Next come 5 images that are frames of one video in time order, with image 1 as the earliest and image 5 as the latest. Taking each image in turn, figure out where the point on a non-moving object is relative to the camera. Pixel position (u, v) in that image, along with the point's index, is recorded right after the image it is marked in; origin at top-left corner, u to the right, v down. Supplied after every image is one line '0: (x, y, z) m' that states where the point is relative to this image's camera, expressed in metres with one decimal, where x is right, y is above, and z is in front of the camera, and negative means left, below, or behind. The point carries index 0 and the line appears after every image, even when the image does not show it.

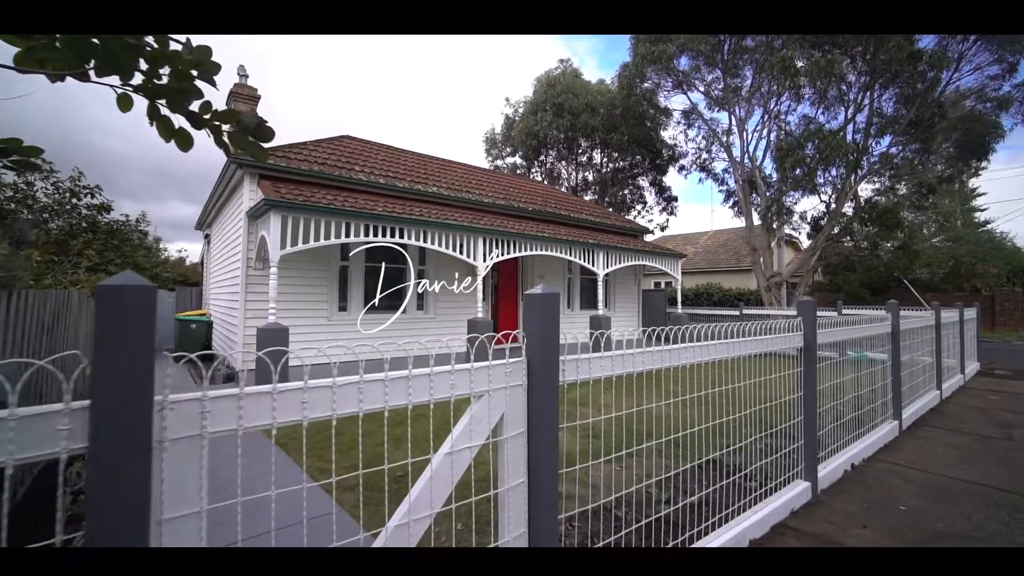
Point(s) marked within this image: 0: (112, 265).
0: (-6.3, +0.4, +7.2) m
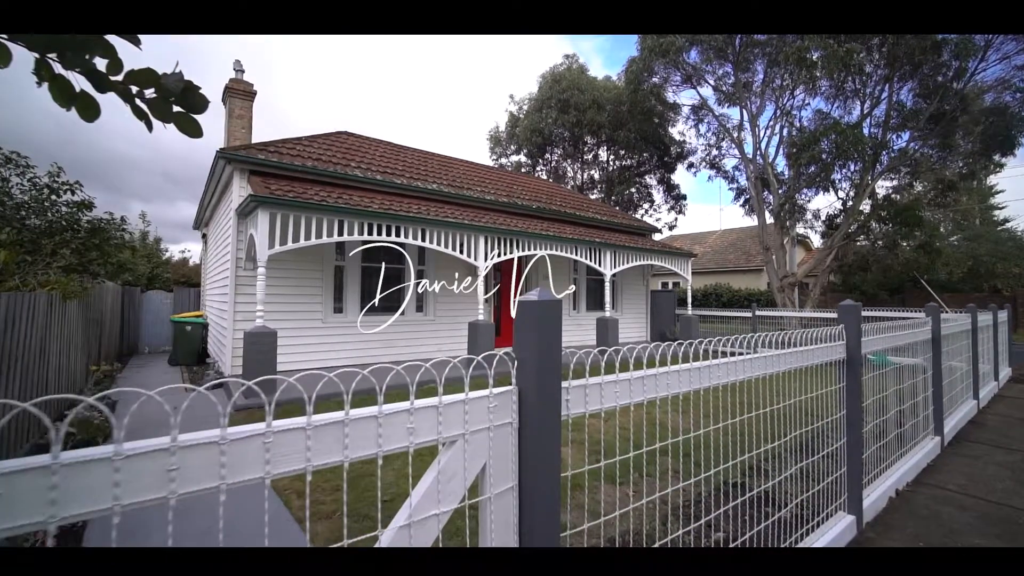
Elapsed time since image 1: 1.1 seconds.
0: (-6.3, +0.3, +6.9) m
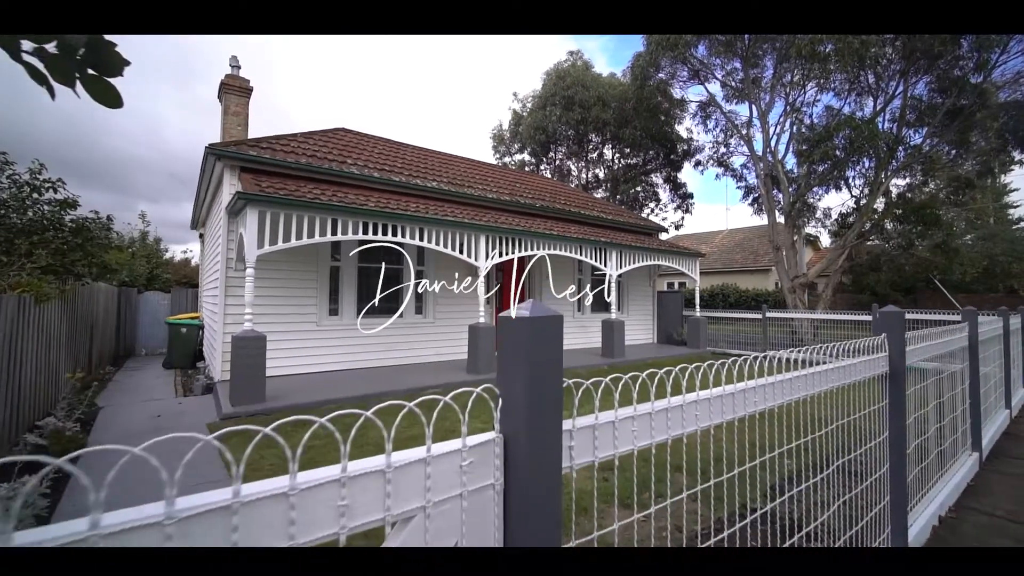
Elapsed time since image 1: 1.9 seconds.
0: (-6.3, +0.3, +6.6) m
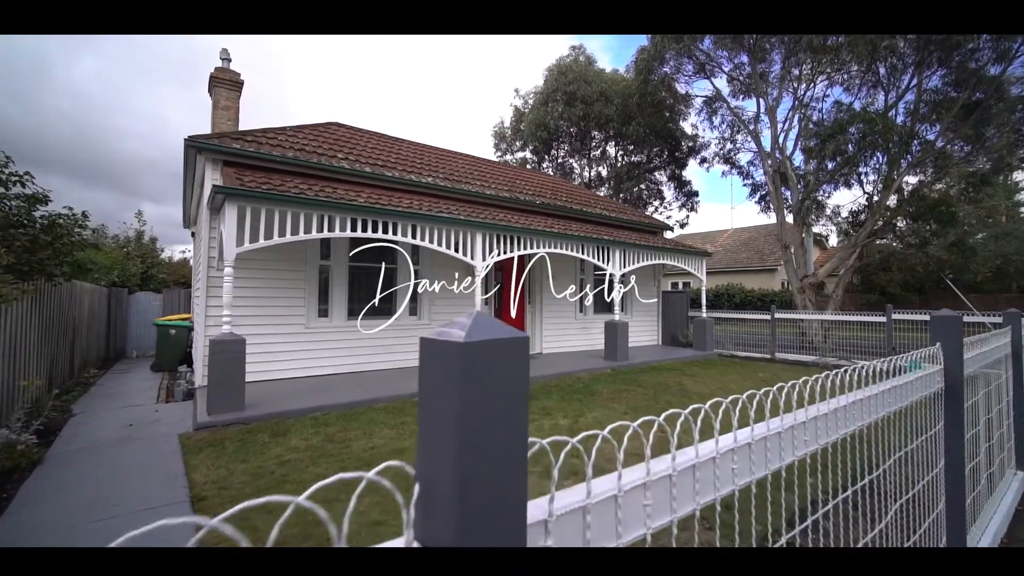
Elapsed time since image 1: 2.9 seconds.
0: (-6.3, +0.3, +6.2) m
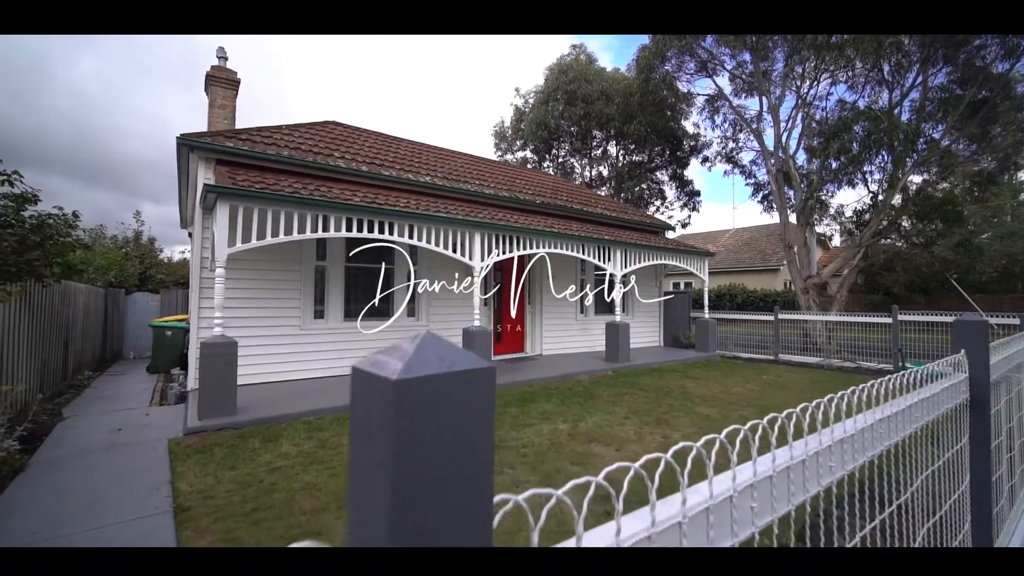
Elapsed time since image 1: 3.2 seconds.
0: (-6.3, +0.3, +6.1) m
